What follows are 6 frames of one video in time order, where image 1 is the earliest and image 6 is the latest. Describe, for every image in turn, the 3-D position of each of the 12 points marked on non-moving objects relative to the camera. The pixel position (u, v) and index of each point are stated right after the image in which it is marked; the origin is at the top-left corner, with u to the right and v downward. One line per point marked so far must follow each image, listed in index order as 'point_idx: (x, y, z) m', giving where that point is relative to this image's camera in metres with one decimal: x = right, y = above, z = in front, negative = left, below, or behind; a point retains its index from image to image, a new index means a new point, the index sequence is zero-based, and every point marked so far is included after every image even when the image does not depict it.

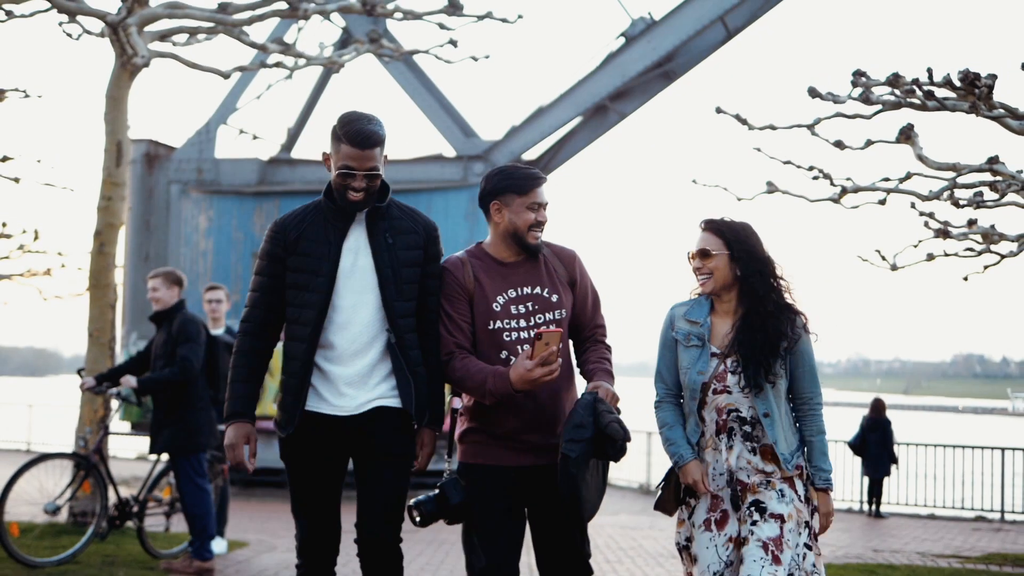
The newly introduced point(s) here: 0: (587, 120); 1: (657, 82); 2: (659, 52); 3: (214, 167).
0: (+0.9, +2.1, +16.4) m
1: (+1.8, +2.5, +16.2) m
2: (+1.7, +2.8, +15.8) m
3: (-3.9, +1.5, +18.1) m
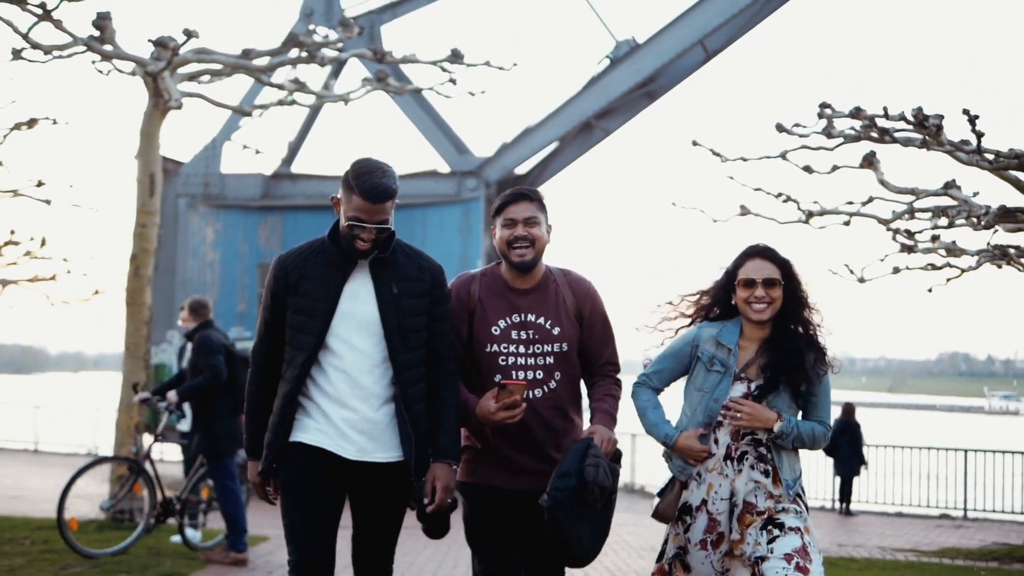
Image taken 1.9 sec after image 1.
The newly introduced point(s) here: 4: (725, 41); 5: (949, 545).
0: (+0.8, +2.0, +17.2) m
1: (+1.7, +2.4, +17.0) m
2: (+1.6, +2.7, +16.7) m
3: (-4.1, +1.4, +18.9) m
4: (+2.7, +3.1, +16.7) m
5: (+3.8, -2.2, +11.4) m
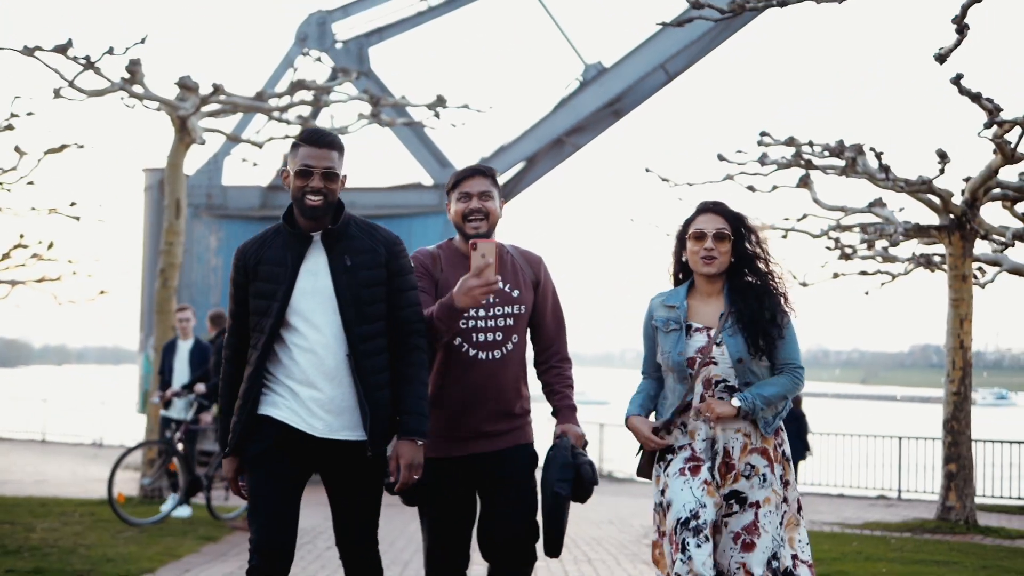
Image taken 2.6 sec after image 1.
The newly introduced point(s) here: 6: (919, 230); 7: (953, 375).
0: (+0.5, +1.9, +18.7) m
1: (+1.3, +2.4, +18.5) m
2: (+1.3, +2.7, +18.1) m
3: (-4.4, +1.4, +20.2) m
4: (+2.4, +3.1, +18.2) m
5: (+3.5, -2.3, +12.9) m
6: (+3.8, +0.5, +12.2) m
7: (+5.5, -1.1, +16.7) m
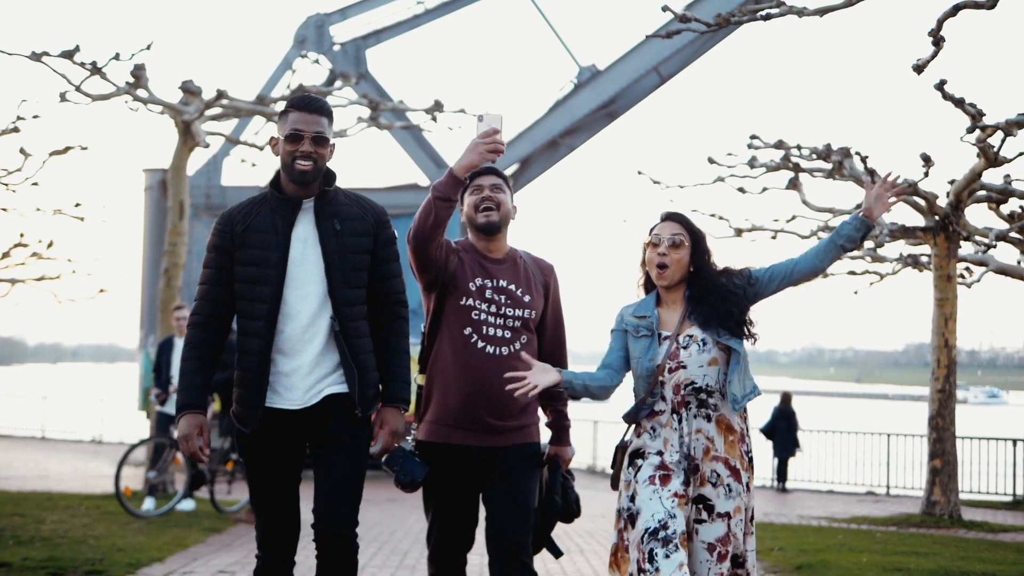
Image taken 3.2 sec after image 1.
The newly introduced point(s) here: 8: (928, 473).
0: (+0.4, +1.9, +18.9) m
1: (+1.3, +2.4, +18.7) m
2: (+1.3, +2.7, +18.4) m
3: (-4.5, +1.4, +20.5) m
4: (+2.3, +3.1, +18.4) m
5: (+3.5, -2.3, +13.2) m
6: (+3.7, +0.5, +12.5) m
7: (+5.4, -1.1, +17.0) m
8: (+5.4, -2.4, +17.5) m
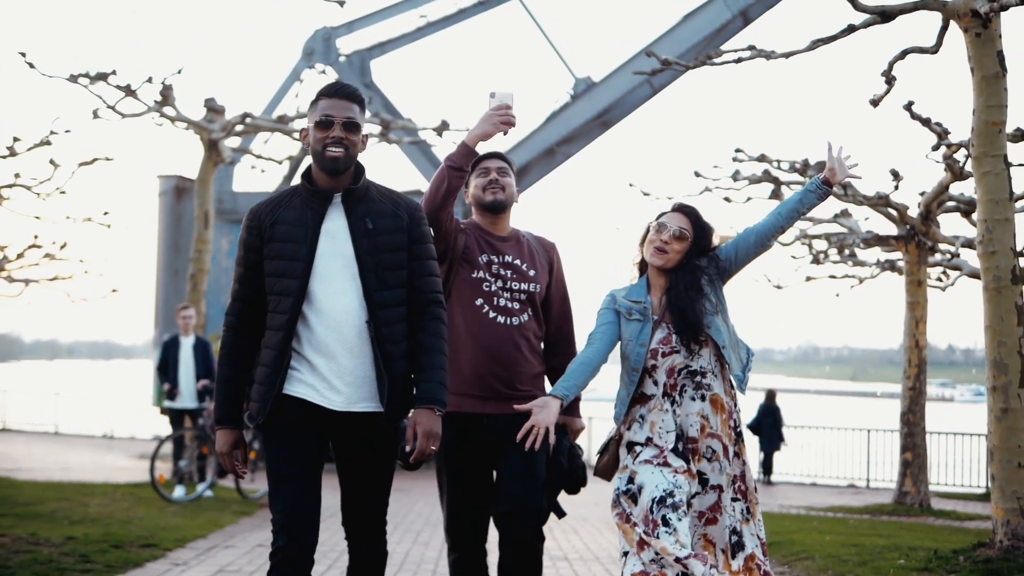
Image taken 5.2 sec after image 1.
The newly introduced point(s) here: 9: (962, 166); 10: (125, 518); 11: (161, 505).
0: (+0.4, +1.9, +19.8) m
1: (+1.3, +2.3, +19.6) m
2: (+1.2, +2.7, +19.2) m
3: (-4.5, +1.4, +21.3) m
4: (+2.3, +3.1, +19.3) m
5: (+3.5, -2.3, +14.0) m
6: (+3.7, +0.5, +13.3) m
7: (+5.4, -1.1, +17.9) m
8: (+5.4, -2.5, +18.3) m
9: (+4.1, +1.1, +12.0) m
10: (-2.4, -1.4, +8.3) m
11: (-2.6, -1.6, +9.6) m
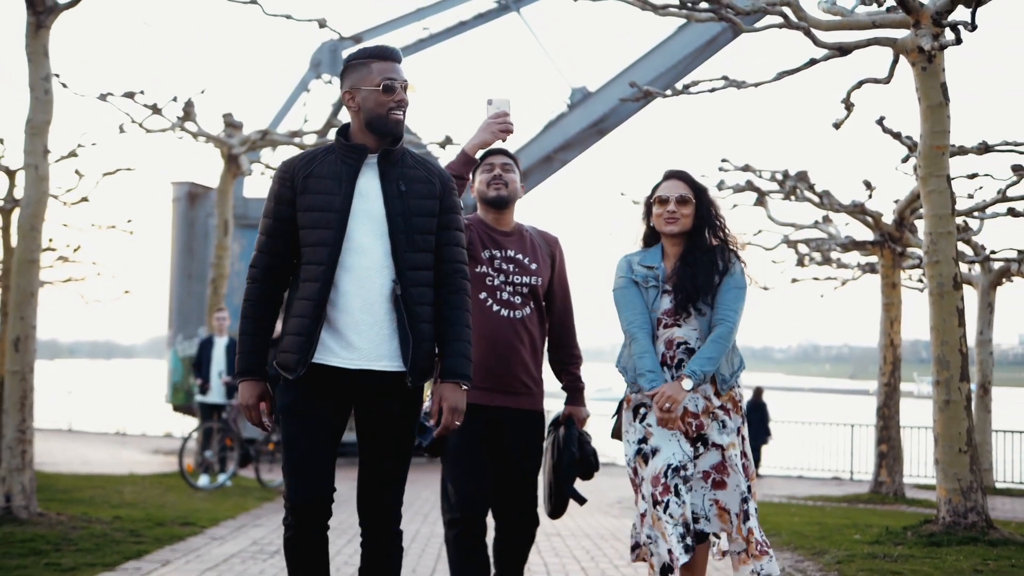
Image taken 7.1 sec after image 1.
0: (+0.4, +1.9, +20.6) m
1: (+1.2, +2.3, +20.4) m
2: (+1.2, +2.6, +20.0) m
3: (-4.5, +1.4, +22.1) m
4: (+2.3, +3.0, +20.1) m
5: (+3.5, -2.3, +14.9) m
6: (+3.7, +0.5, +14.2) m
7: (+5.4, -1.1, +18.7) m
8: (+5.4, -2.5, +19.2) m
9: (+4.1, +1.1, +12.8) m
10: (-2.4, -1.5, +9.1) m
11: (-2.6, -1.6, +10.4) m
